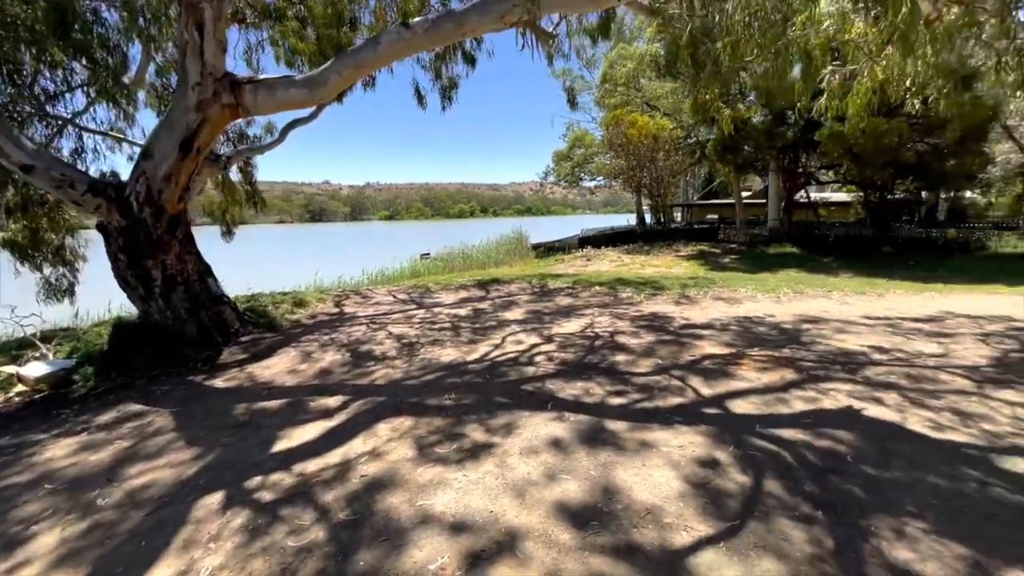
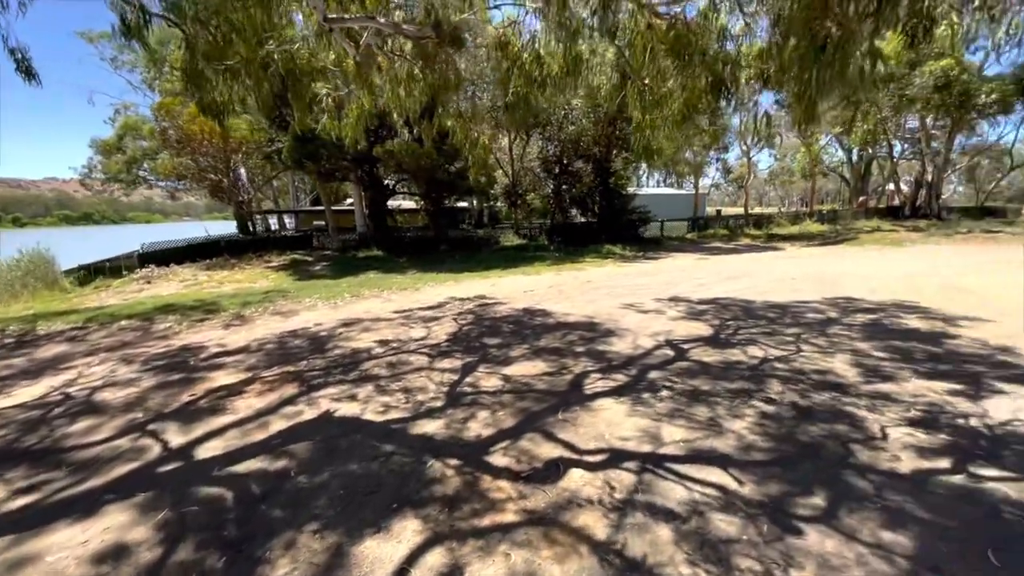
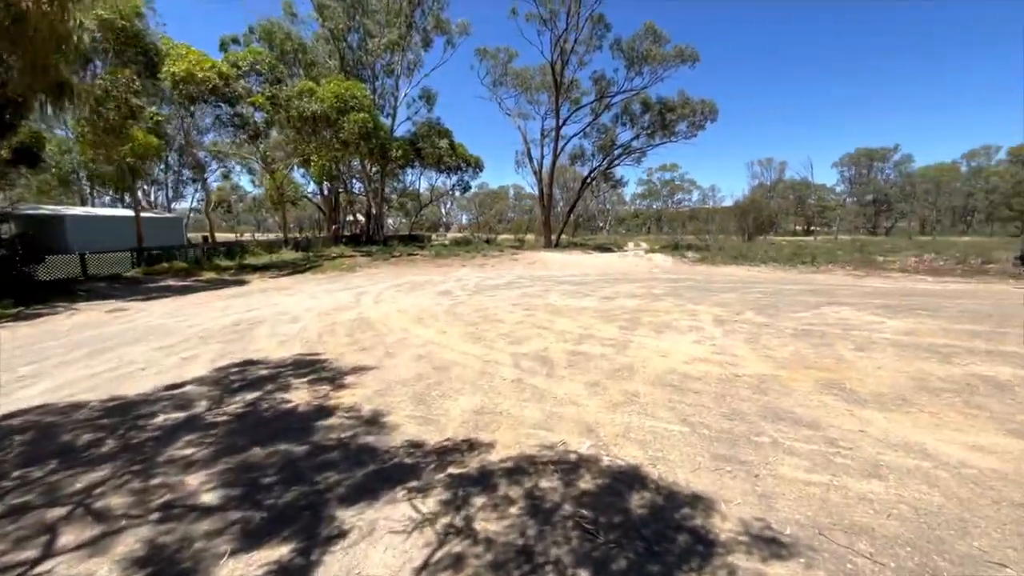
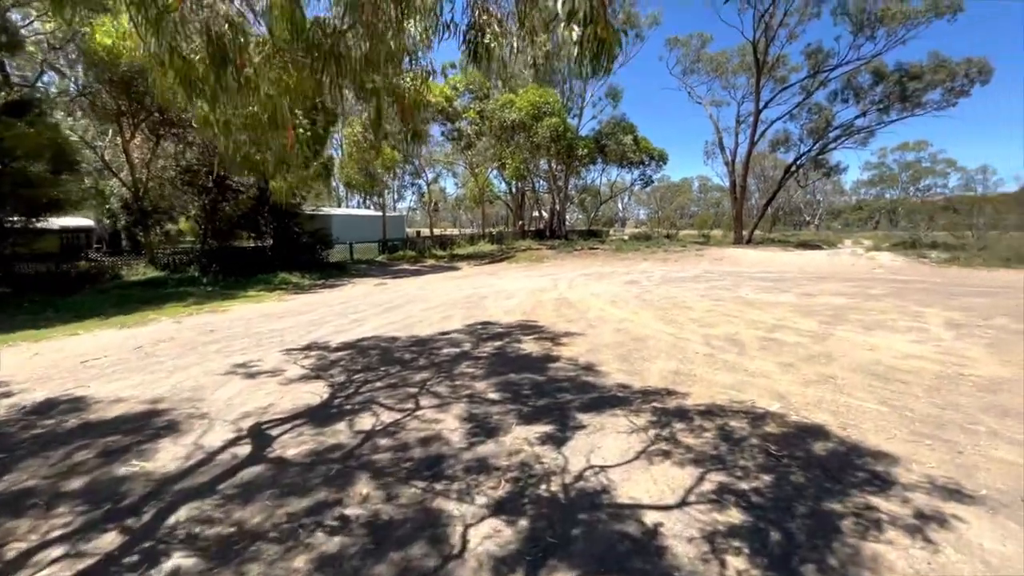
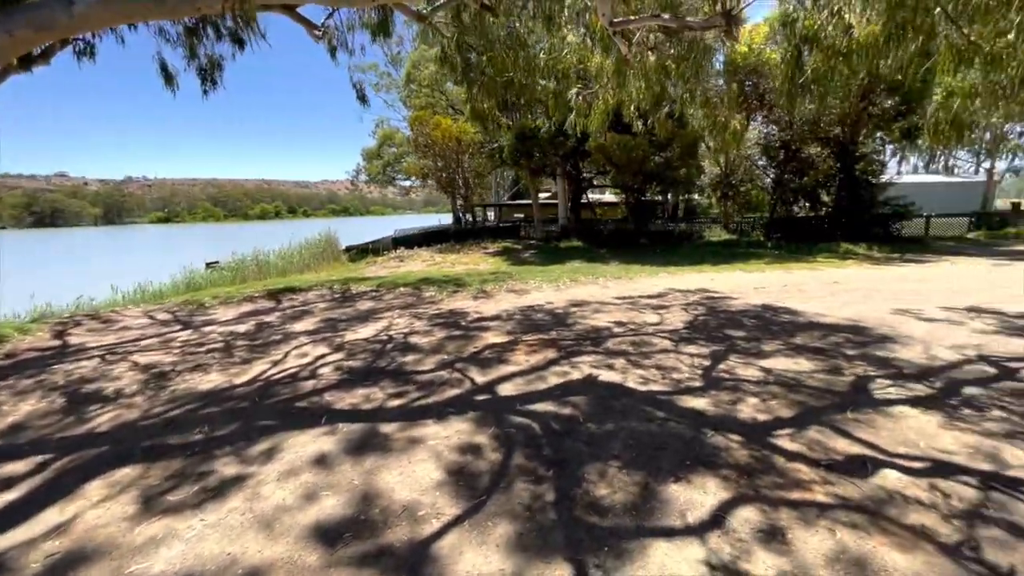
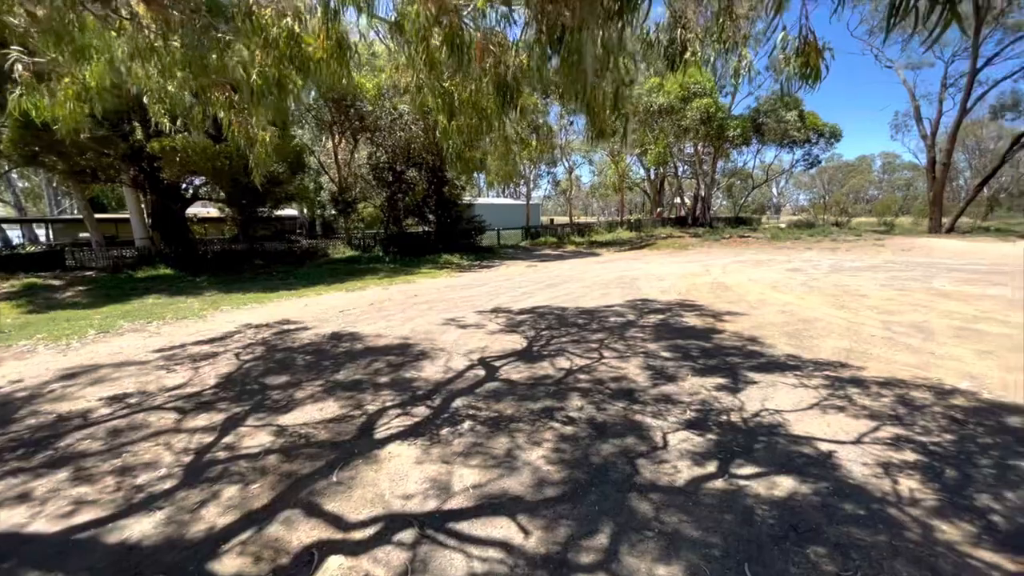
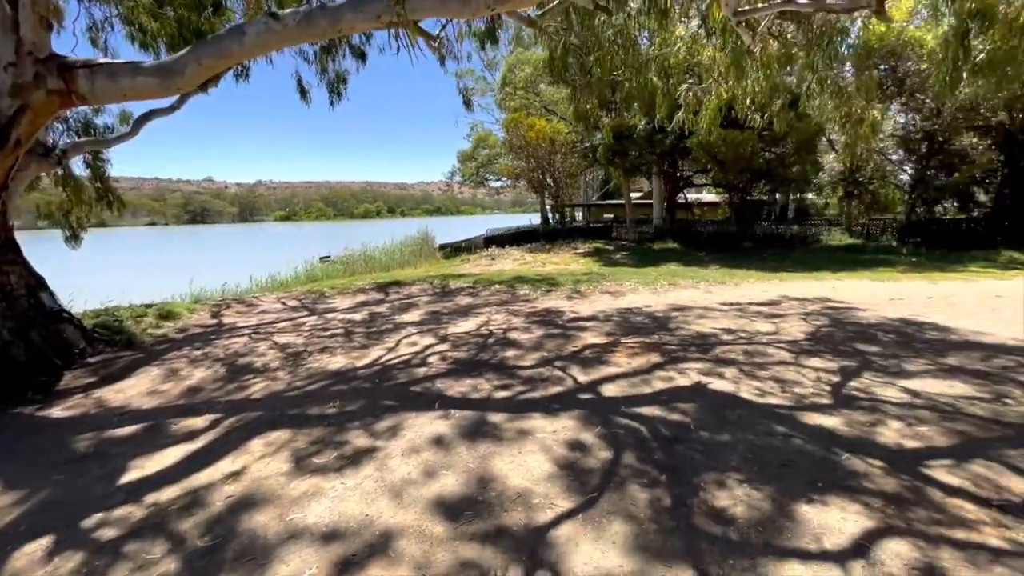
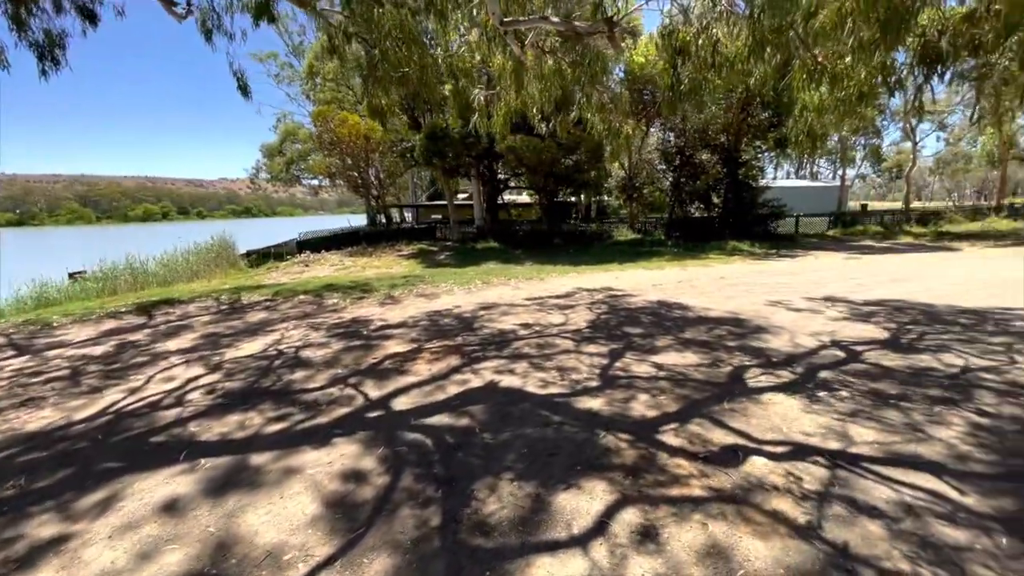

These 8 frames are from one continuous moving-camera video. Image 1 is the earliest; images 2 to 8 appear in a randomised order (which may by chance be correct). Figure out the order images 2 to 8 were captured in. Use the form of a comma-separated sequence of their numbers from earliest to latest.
7, 5, 8, 2, 6, 4, 3
